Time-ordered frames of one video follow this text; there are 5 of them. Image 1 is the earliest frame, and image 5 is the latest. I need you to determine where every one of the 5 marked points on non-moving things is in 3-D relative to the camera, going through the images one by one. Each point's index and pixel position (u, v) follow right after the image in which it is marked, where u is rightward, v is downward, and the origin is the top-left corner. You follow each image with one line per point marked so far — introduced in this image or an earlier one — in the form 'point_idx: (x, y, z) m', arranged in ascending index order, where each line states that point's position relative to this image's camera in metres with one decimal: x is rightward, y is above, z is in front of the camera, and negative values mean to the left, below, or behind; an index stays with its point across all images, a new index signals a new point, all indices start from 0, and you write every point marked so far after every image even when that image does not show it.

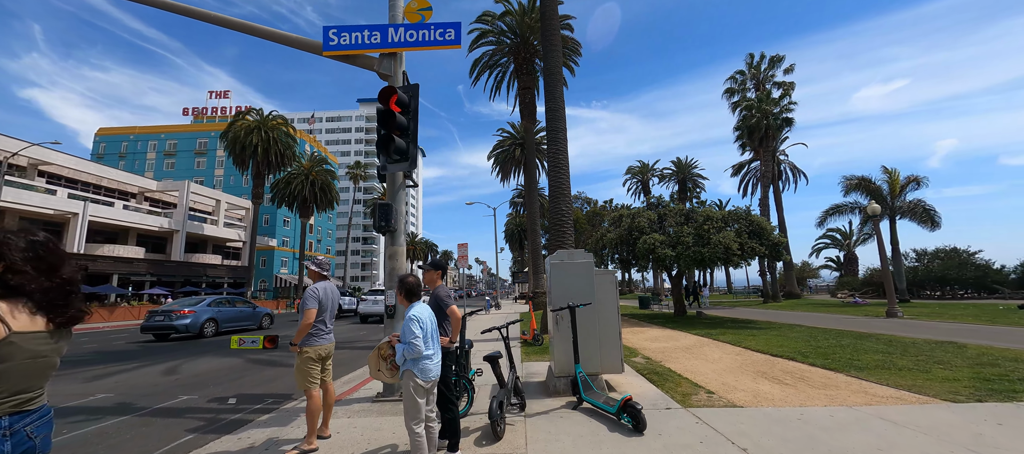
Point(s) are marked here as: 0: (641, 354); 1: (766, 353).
0: (+3.1, -3.1, +9.3) m
1: (+6.0, -3.0, +9.1) m
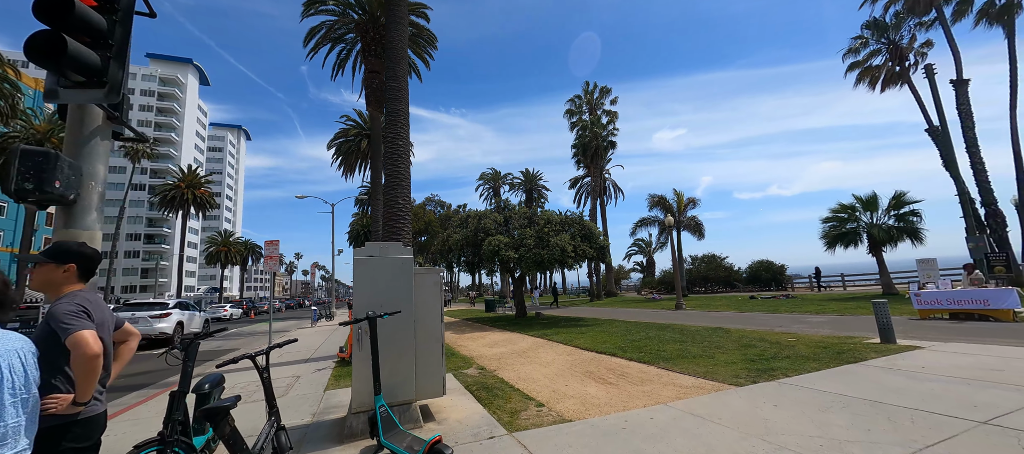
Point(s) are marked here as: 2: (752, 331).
0: (-0.8, -3.0, +8.5) m
1: (+2.0, -3.0, +9.4) m
2: (+7.2, -3.1, +11.5) m
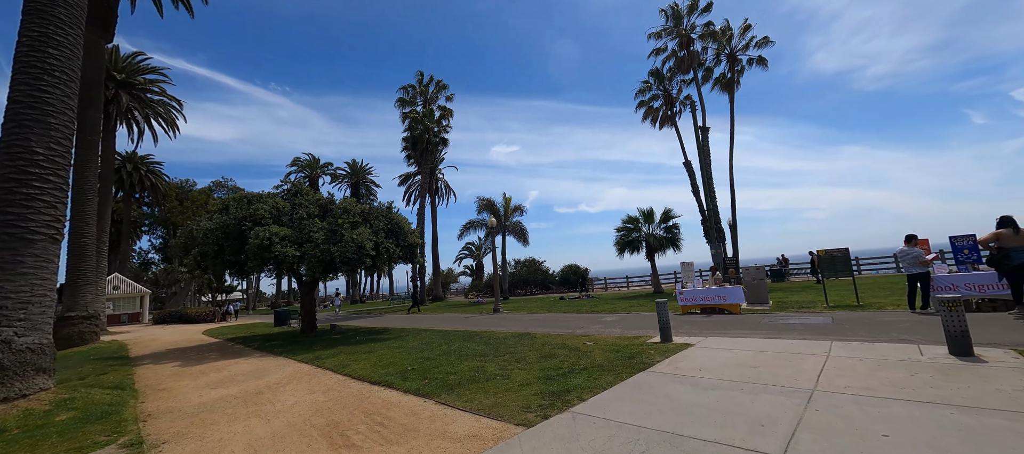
0: (-4.9, -2.6, +5.0) m
1: (-2.7, -2.8, +6.9) m
2: (+1.3, -3.1, +11.0) m
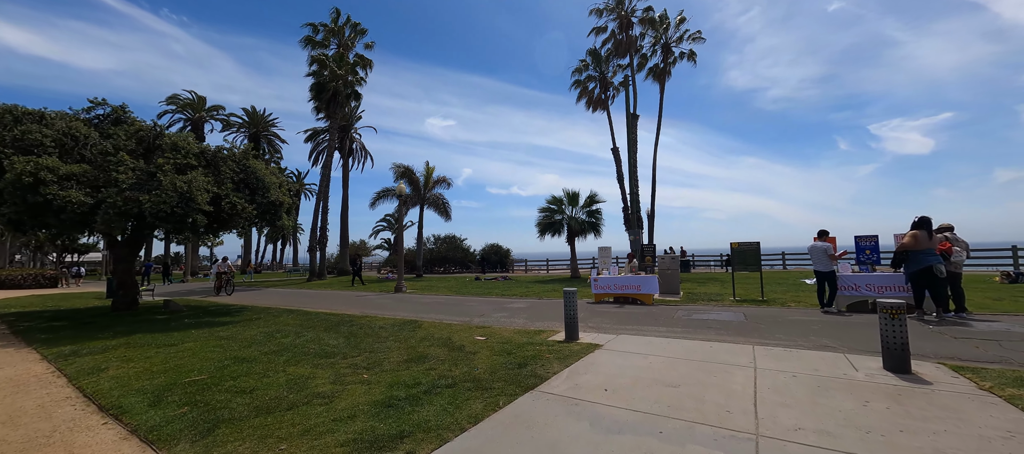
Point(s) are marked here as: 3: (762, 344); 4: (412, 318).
0: (-6.4, -1.7, +1.9) m
1: (-4.7, -1.9, +4.2) m
2: (-1.5, -2.3, +9.0) m
3: (+4.5, -2.1, +6.8) m
4: (-2.7, -2.4, +10.2) m
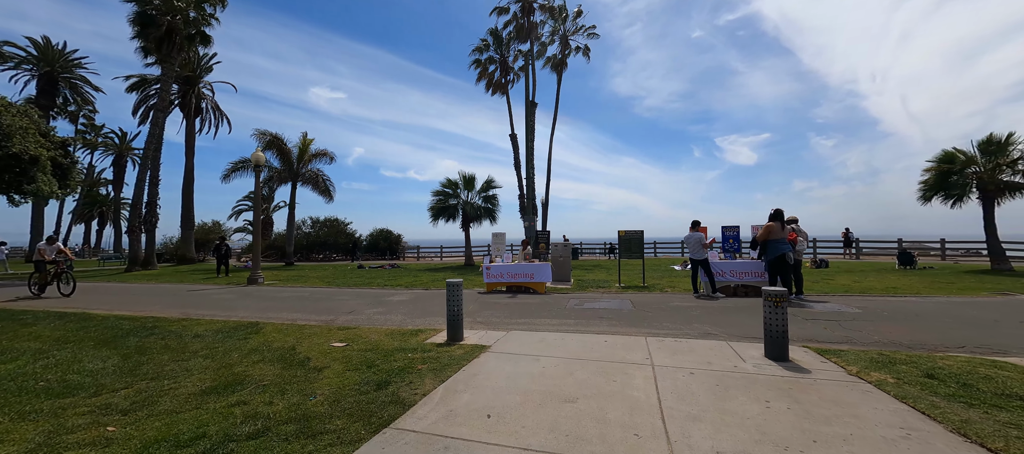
0: (-6.8, -1.4, -1.1) m
1: (-5.7, -1.6, +1.6) m
2: (-3.9, -1.9, +7.0) m
3: (+2.4, -1.8, +6.6) m
4: (-5.4, -1.9, +8.0) m
